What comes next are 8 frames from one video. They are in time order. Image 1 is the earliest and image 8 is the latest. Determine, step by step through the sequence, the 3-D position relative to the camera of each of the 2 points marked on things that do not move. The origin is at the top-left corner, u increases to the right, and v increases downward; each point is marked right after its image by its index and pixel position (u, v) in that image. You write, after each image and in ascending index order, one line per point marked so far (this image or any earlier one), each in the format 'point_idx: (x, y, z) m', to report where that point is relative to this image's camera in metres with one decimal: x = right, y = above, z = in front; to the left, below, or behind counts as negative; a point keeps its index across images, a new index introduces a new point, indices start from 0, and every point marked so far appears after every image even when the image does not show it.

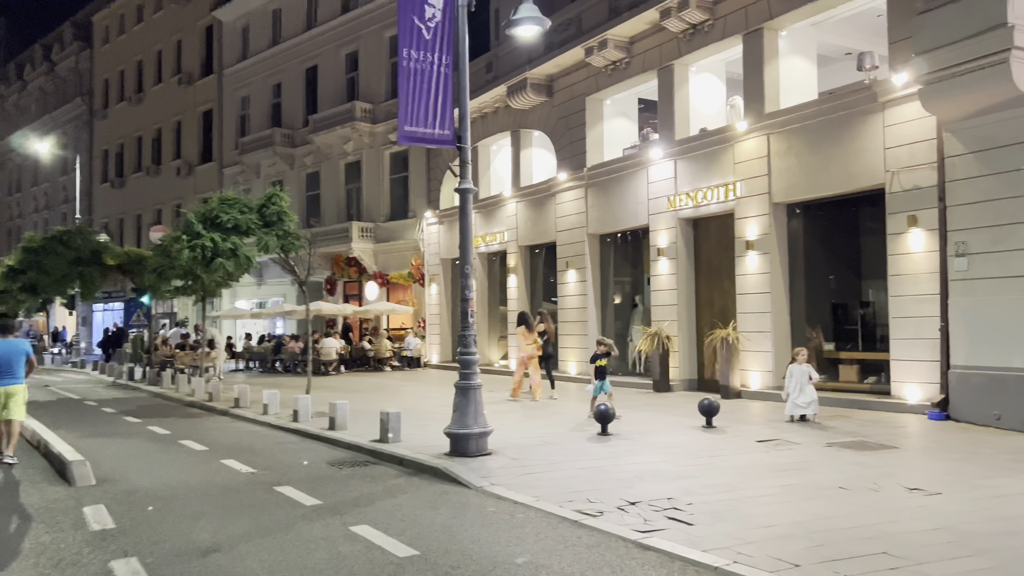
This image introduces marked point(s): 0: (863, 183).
0: (+5.2, +1.6, +12.0) m
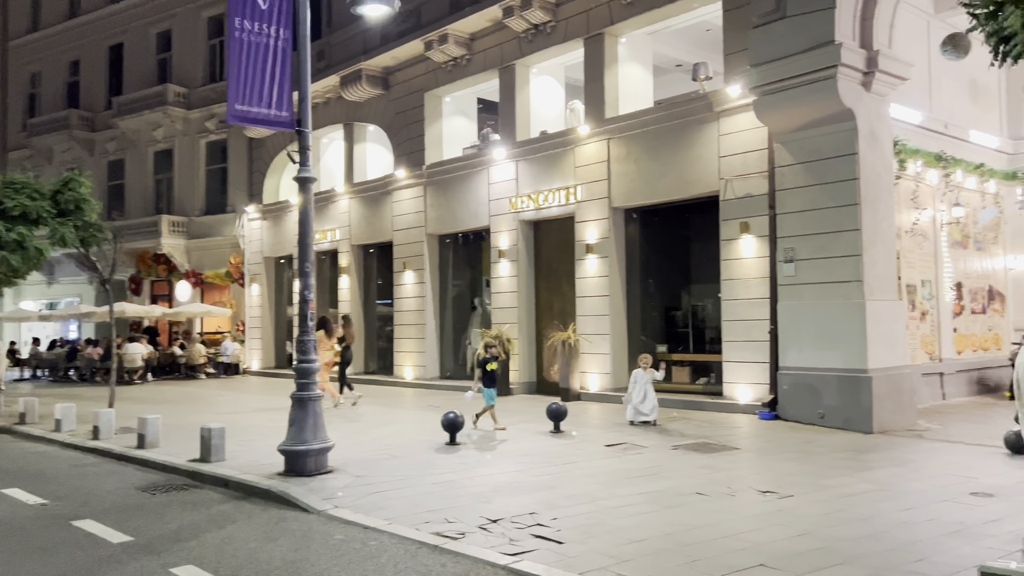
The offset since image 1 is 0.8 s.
0: (+2.8, +1.5, +12.3) m
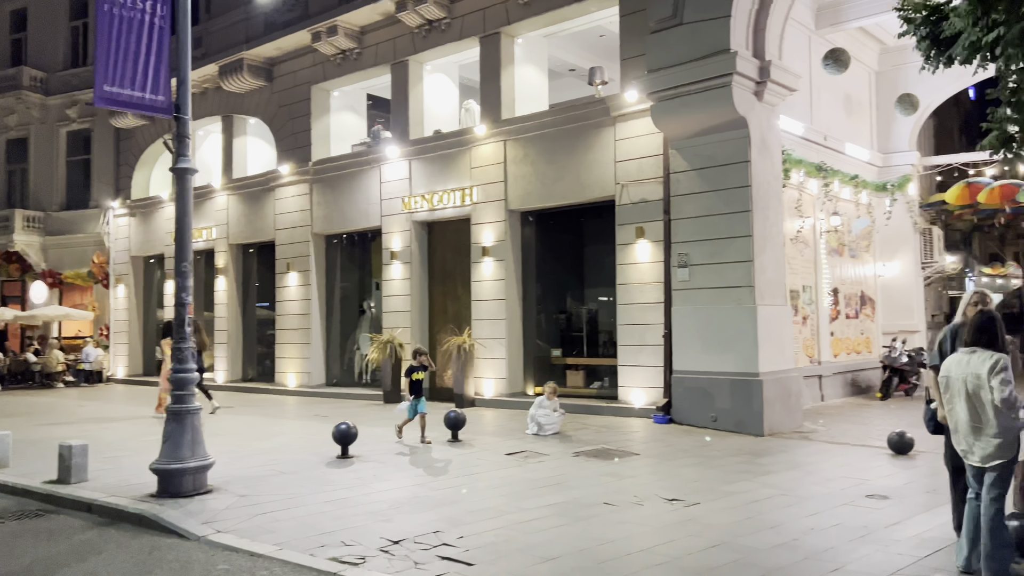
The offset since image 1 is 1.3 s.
0: (+1.2, +1.4, +12.3) m
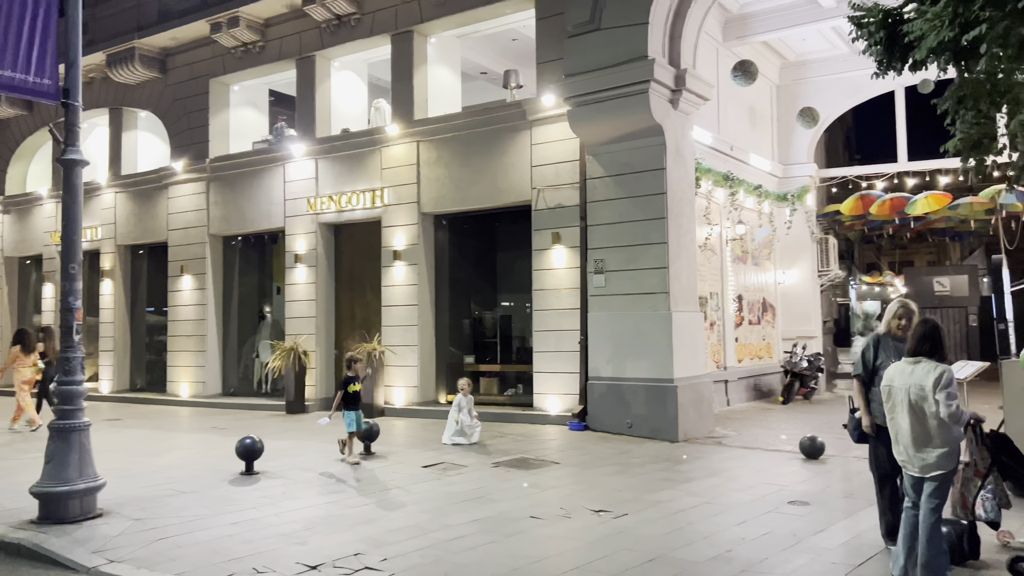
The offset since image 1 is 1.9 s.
0: (0.0, +1.3, +12.1) m
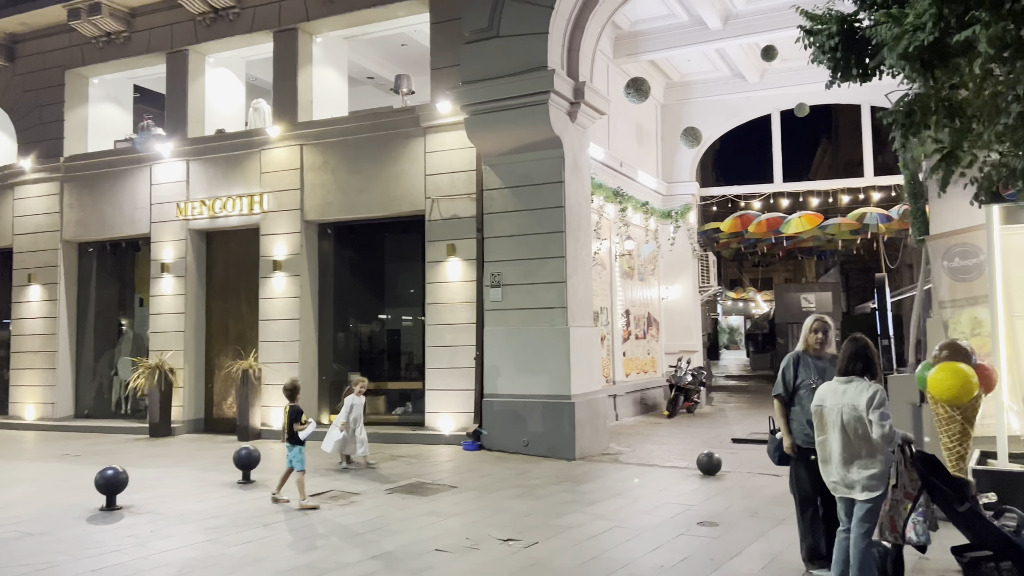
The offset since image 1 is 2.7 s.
0: (-1.6, +1.2, +11.6) m
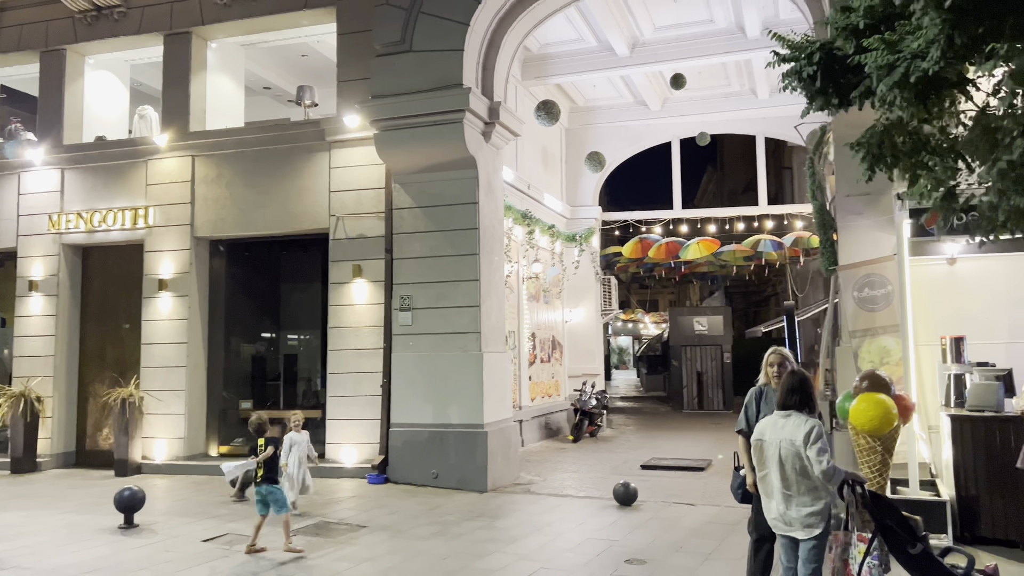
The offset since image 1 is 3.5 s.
0: (-2.8, +0.8, +11.0) m
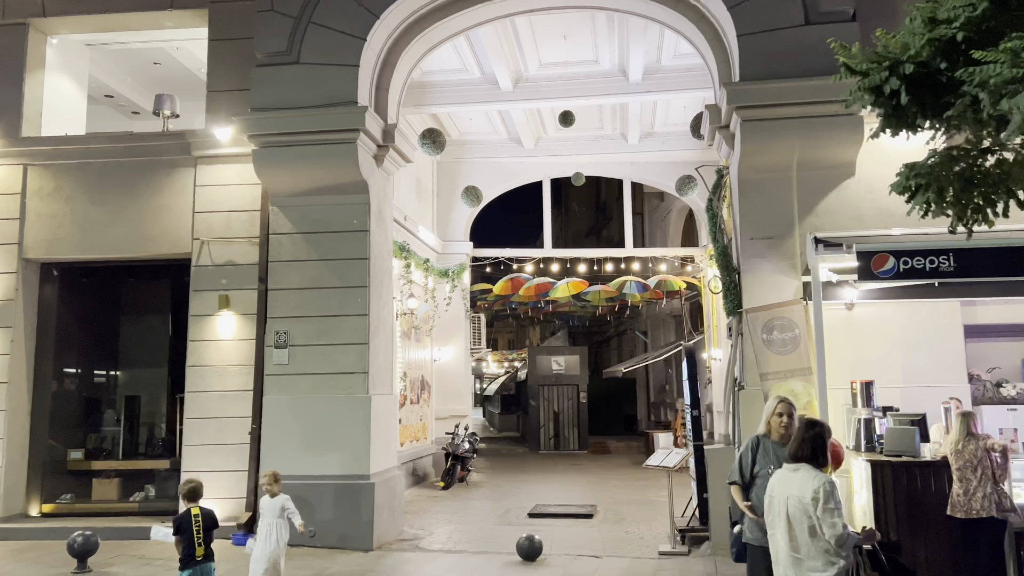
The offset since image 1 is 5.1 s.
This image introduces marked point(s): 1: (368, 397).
0: (-4.2, +0.5, +9.7) m
1: (-1.6, -1.2, +8.8) m
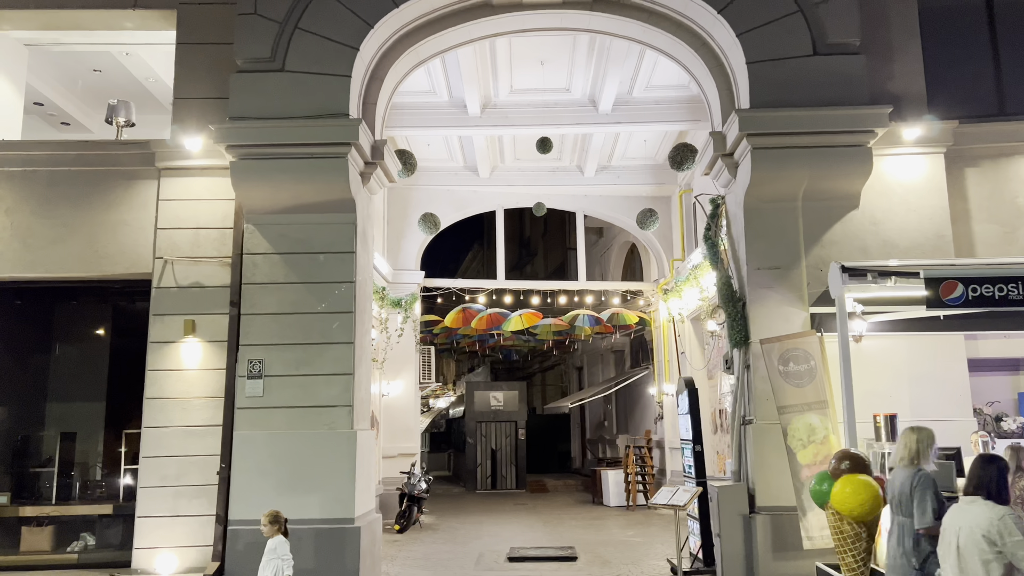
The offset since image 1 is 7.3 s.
0: (-4.3, +0.2, +8.7) m
1: (-1.6, -1.4, +8.0) m
